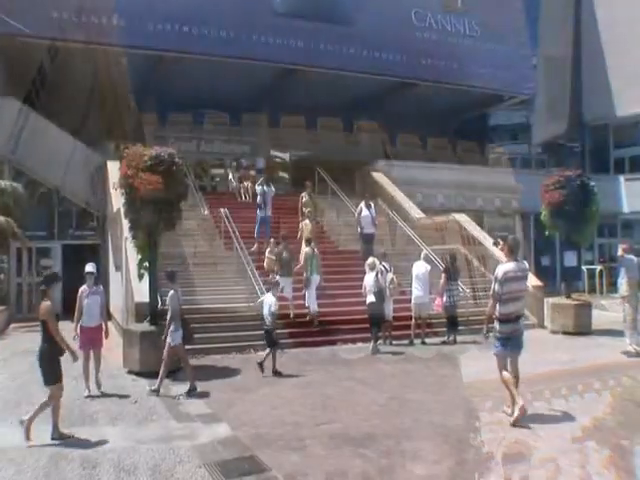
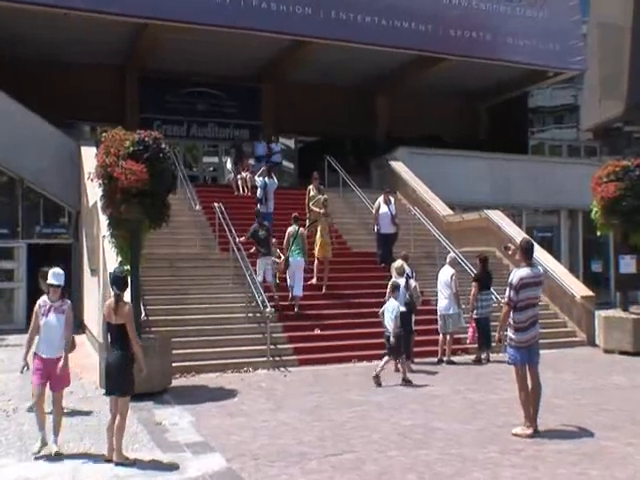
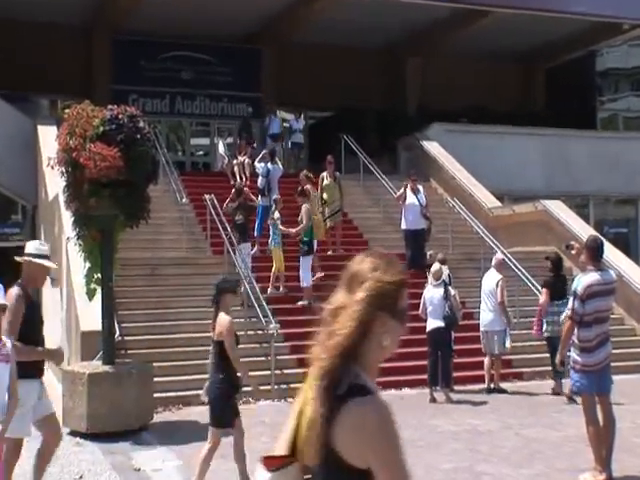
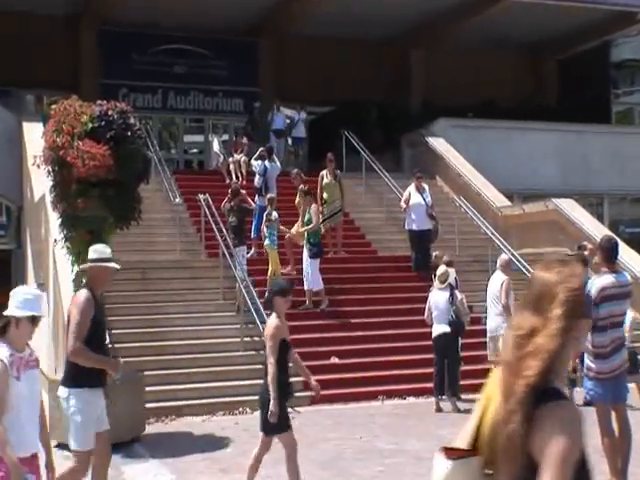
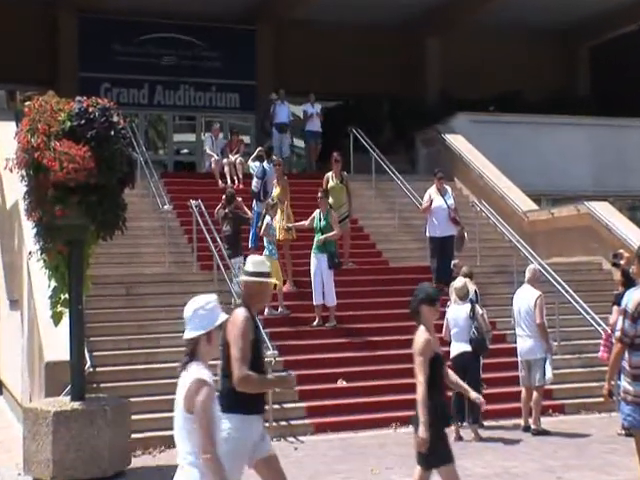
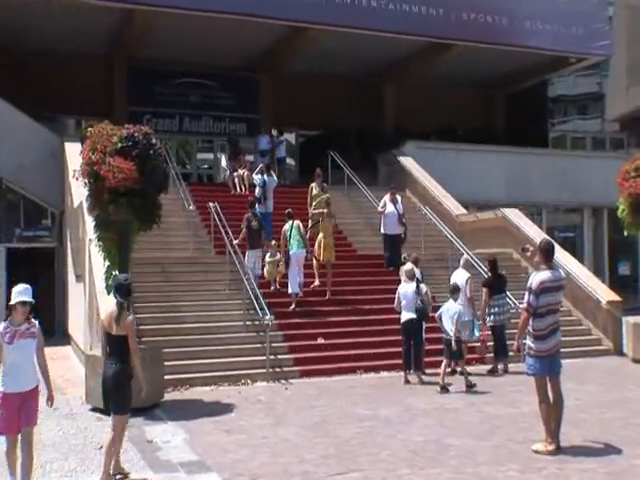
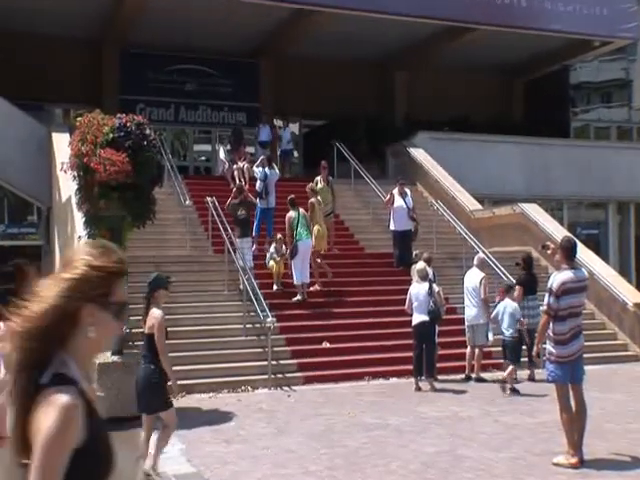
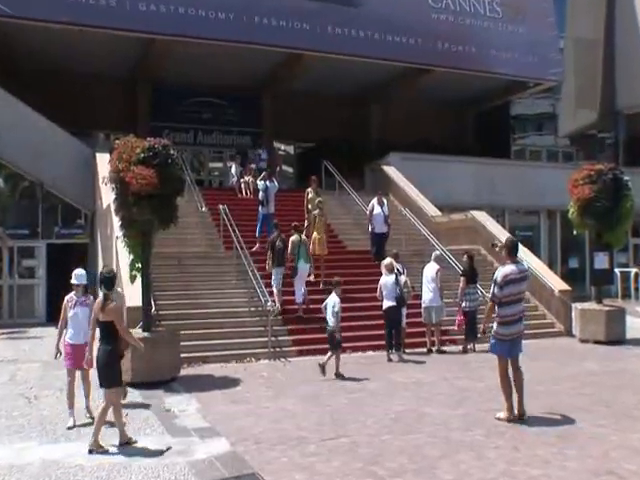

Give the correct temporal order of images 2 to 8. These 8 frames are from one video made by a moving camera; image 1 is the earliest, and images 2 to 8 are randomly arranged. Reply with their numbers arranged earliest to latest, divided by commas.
8, 2, 6, 7, 3, 4, 5
